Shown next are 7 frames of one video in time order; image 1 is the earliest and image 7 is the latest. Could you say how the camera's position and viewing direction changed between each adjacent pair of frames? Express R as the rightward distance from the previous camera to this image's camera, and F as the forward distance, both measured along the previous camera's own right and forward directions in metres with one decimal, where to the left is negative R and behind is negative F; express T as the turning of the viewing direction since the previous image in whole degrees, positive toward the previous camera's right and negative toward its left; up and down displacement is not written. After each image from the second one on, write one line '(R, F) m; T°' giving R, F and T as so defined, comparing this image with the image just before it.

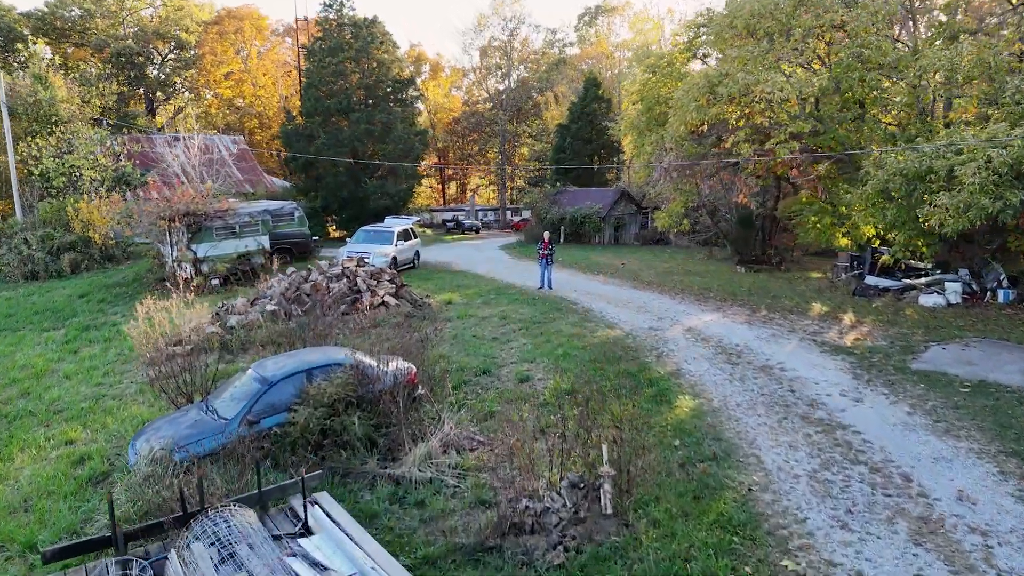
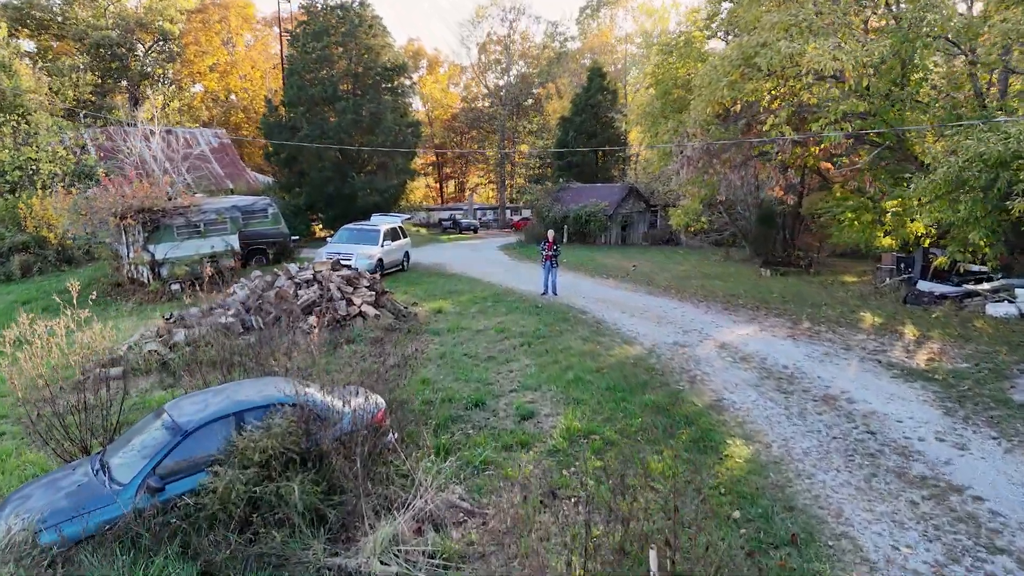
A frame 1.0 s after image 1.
(0.0, +2.0) m; 0°
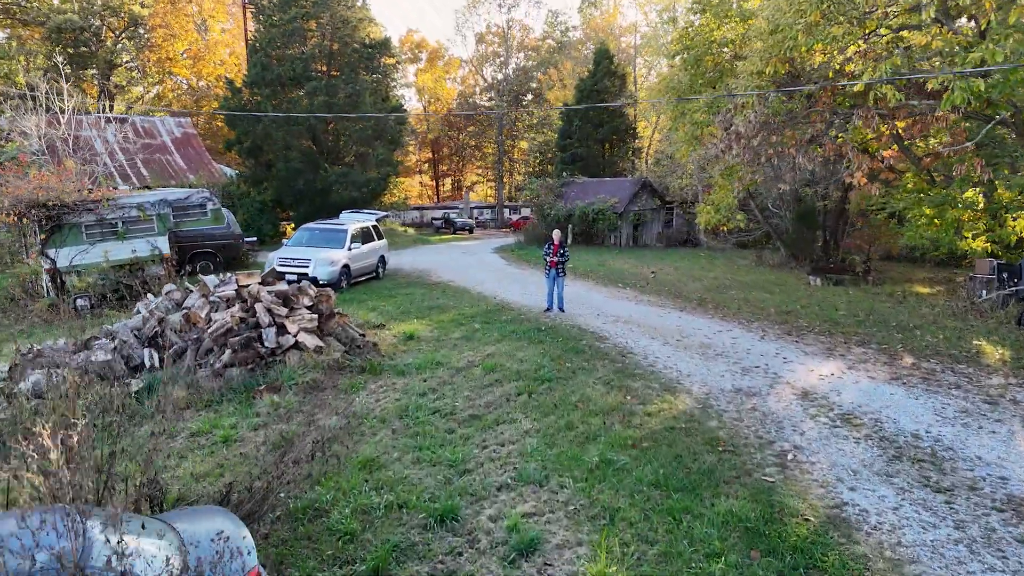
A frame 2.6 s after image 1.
(+0.1, +3.2) m; 0°
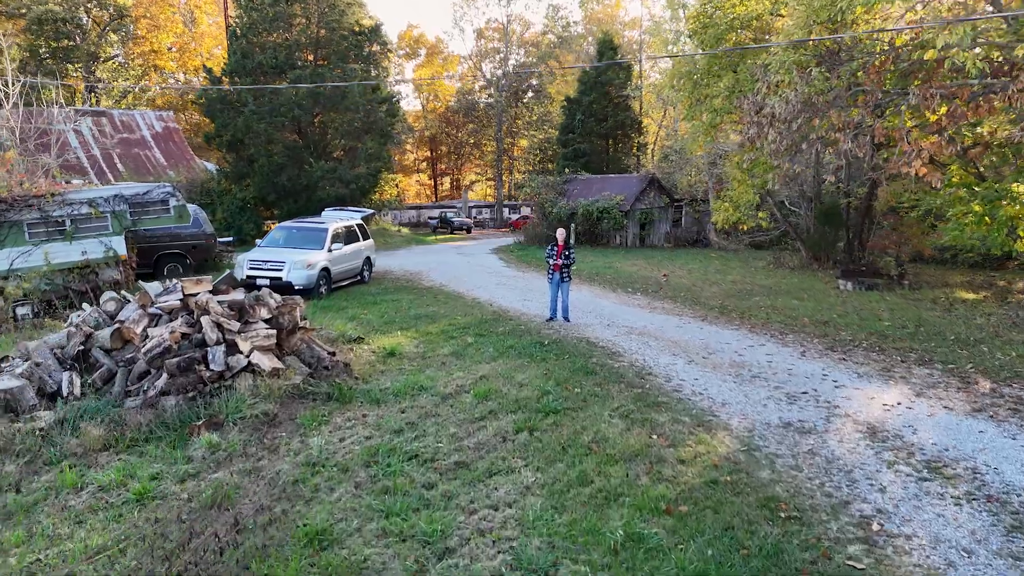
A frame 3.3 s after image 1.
(0.0, +1.4) m; 0°
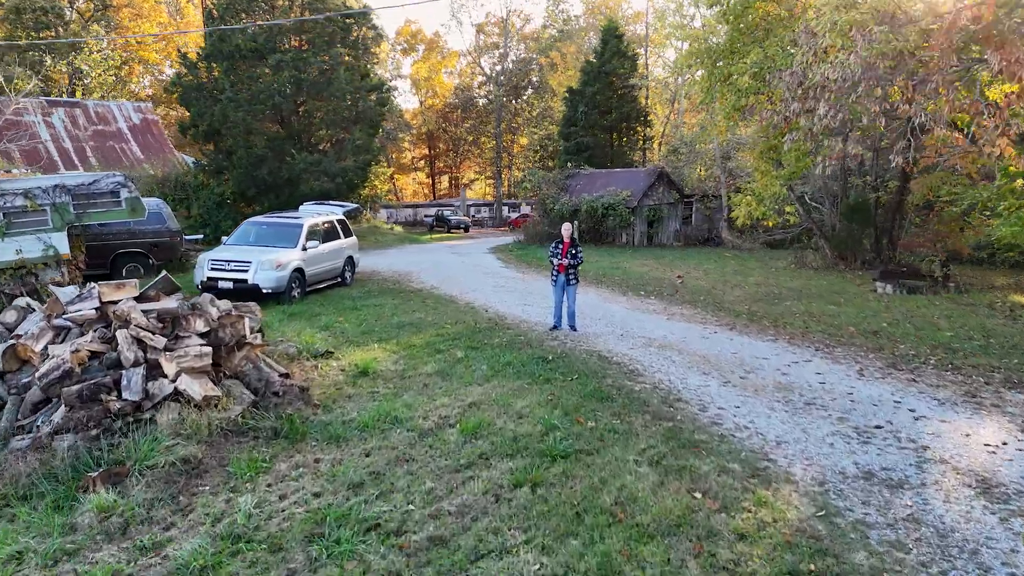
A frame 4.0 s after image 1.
(0.0, +1.5) m; 0°
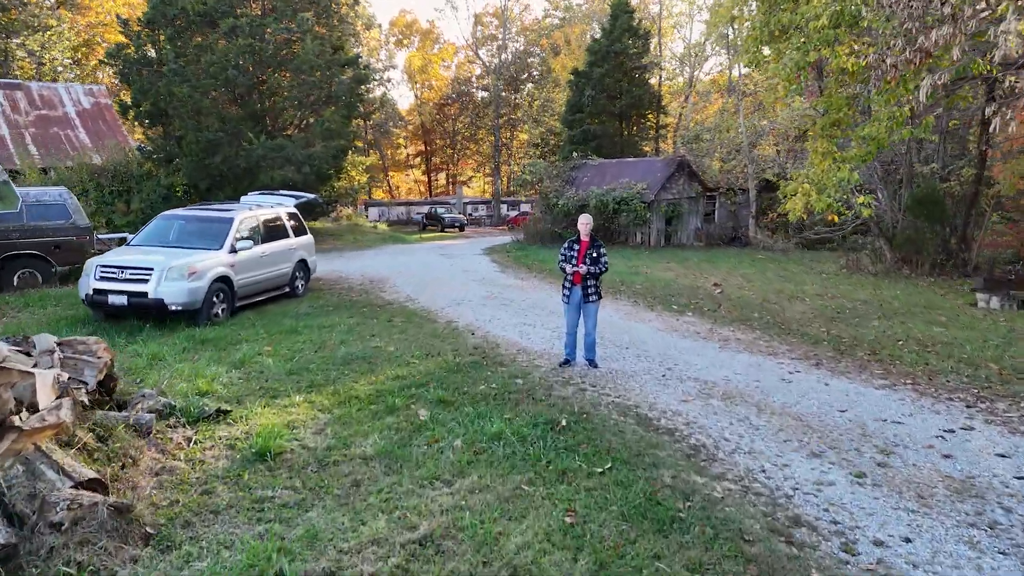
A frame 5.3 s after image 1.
(0.0, +2.7) m; 0°
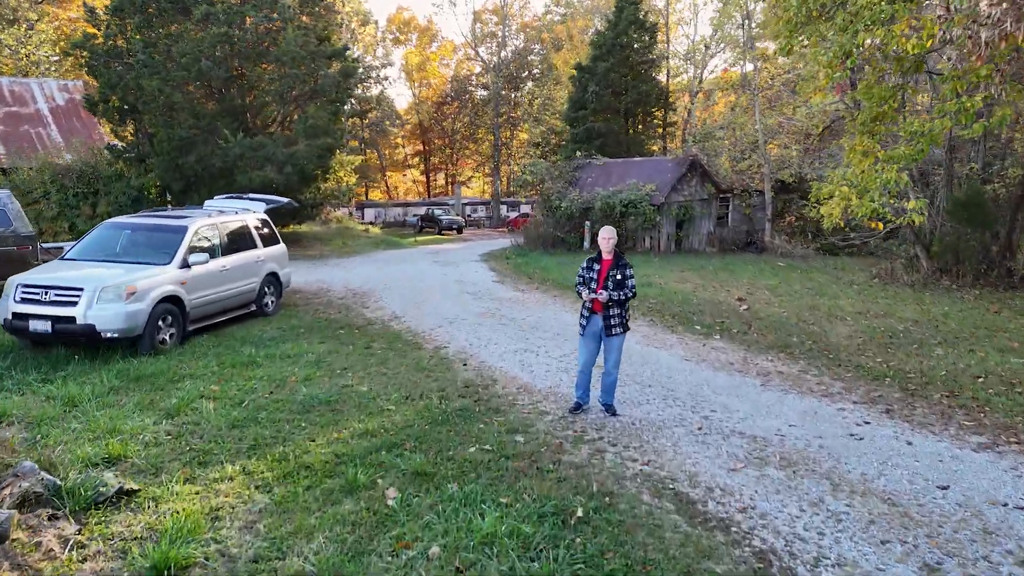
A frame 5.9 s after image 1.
(0.0, +1.2) m; 0°
